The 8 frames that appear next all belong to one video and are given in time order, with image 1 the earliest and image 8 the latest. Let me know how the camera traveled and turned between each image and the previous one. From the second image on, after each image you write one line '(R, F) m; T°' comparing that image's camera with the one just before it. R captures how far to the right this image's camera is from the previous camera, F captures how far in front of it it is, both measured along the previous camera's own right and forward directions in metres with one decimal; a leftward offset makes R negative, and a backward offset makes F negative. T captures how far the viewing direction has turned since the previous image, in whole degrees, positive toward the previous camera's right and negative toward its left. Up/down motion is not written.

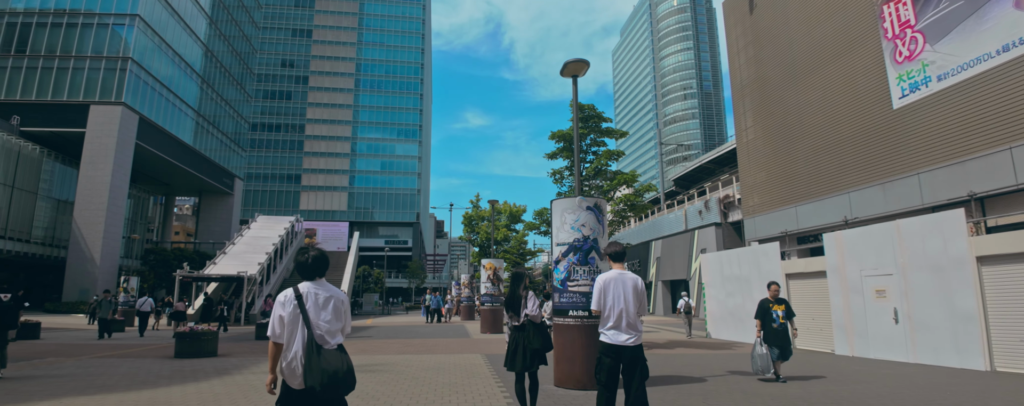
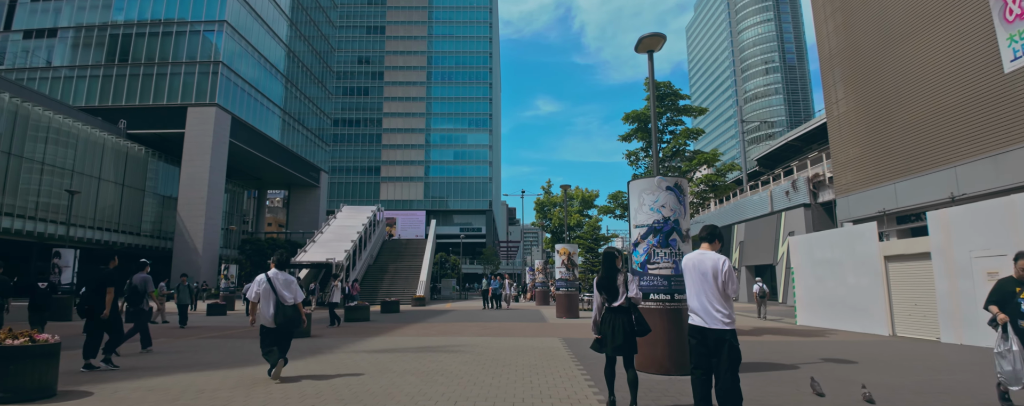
(-0.4, -0.1) m; -7°
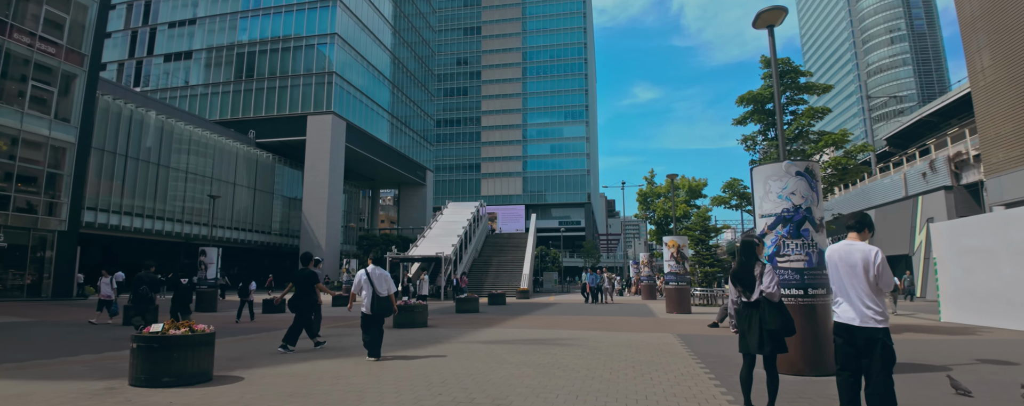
(-0.4, -0.1) m; -9°
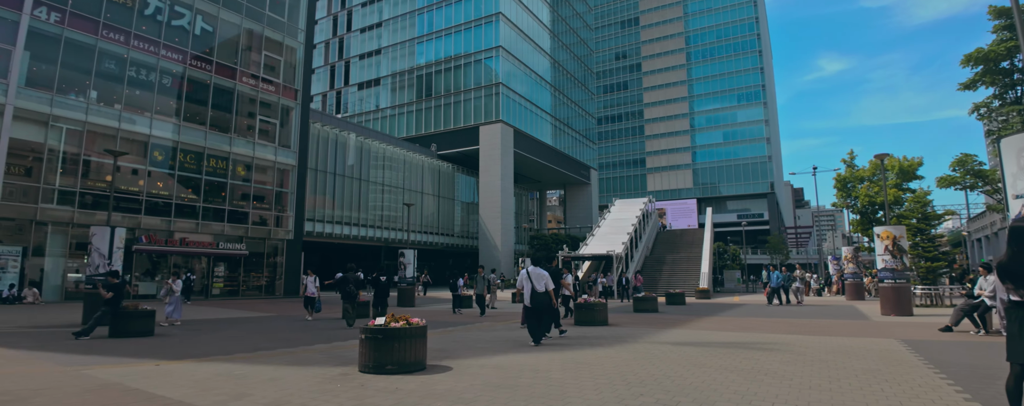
(-0.8, -0.1) m; -15°
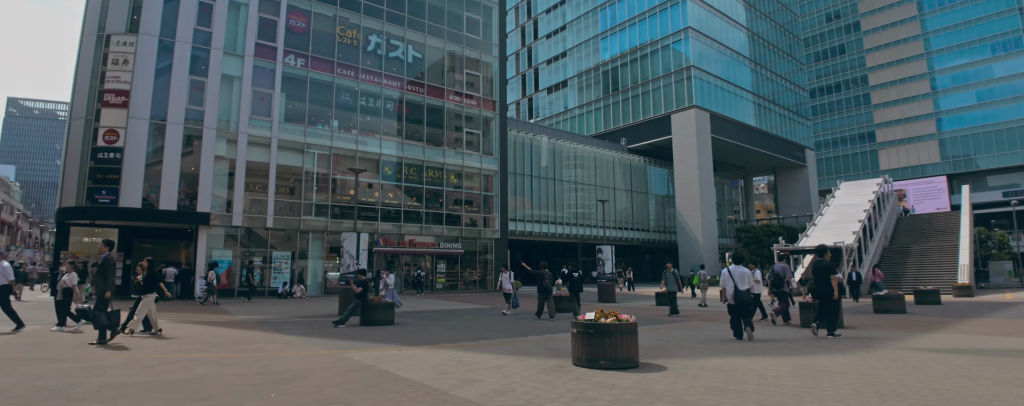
(-0.2, -0.2) m; -21°
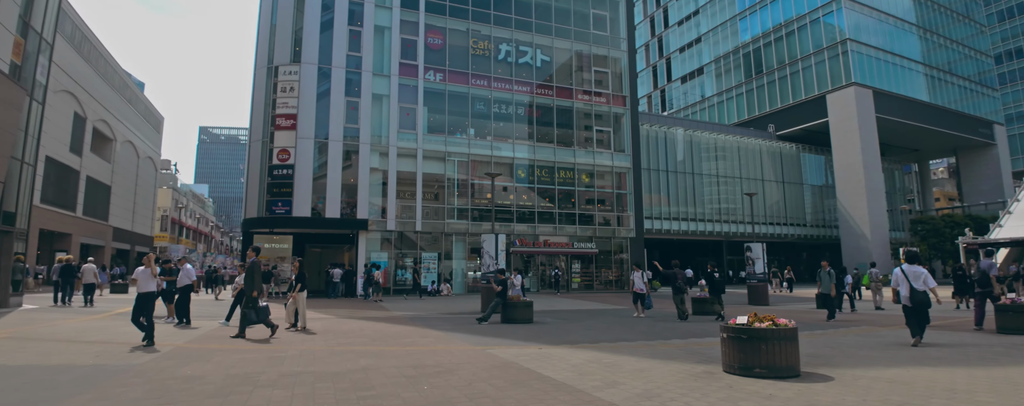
(0.0, 0.0) m; -15°
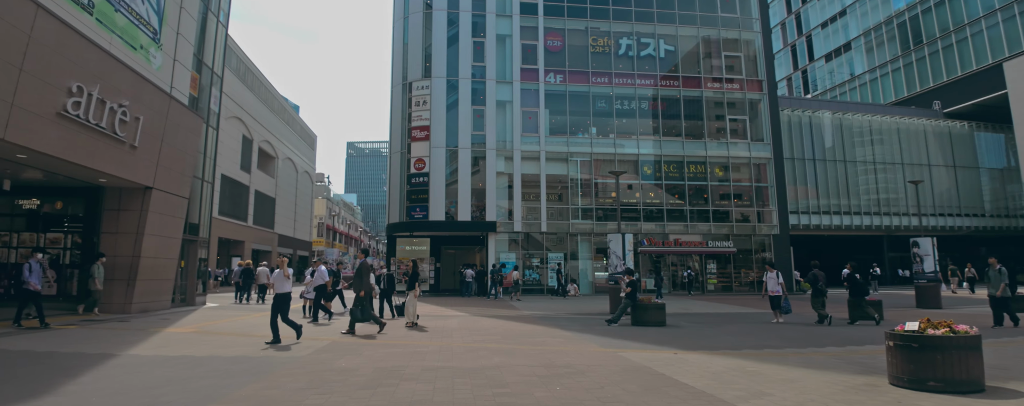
(0.0, 0.0) m; -14°
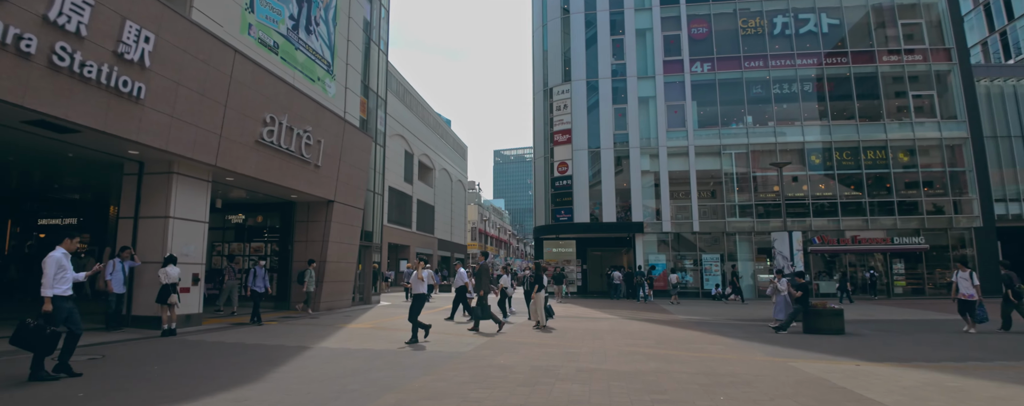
(-0.1, 0.0) m; -15°
